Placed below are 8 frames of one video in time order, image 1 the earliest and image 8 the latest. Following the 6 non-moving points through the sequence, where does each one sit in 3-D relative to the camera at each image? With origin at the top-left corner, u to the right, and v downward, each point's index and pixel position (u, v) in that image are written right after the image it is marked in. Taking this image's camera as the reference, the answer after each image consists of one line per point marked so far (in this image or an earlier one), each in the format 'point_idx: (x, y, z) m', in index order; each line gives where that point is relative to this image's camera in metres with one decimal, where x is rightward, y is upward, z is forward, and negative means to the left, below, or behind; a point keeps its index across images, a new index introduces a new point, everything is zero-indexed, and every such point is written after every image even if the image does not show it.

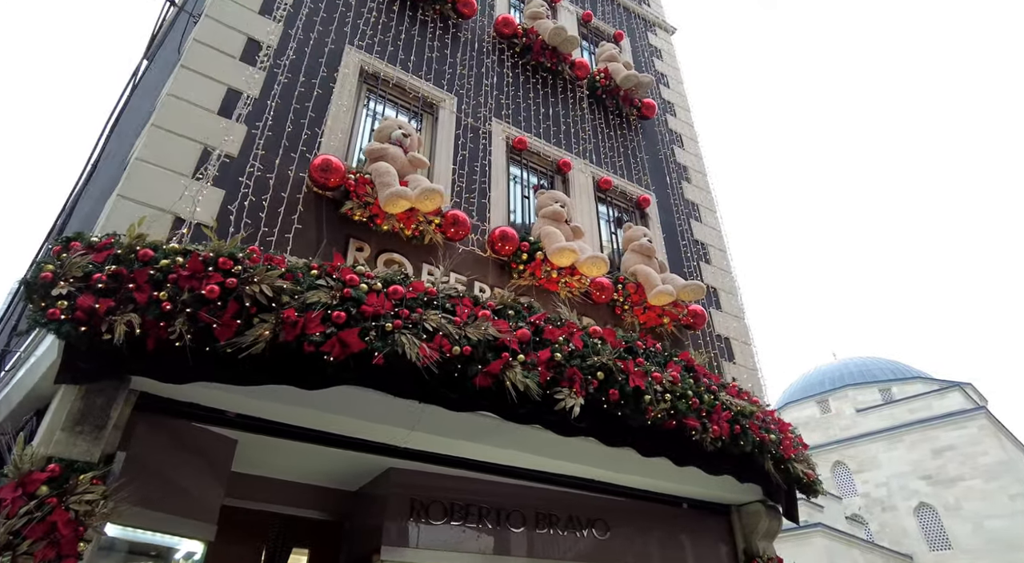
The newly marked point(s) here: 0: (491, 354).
0: (-0.1, -0.5, +4.0) m
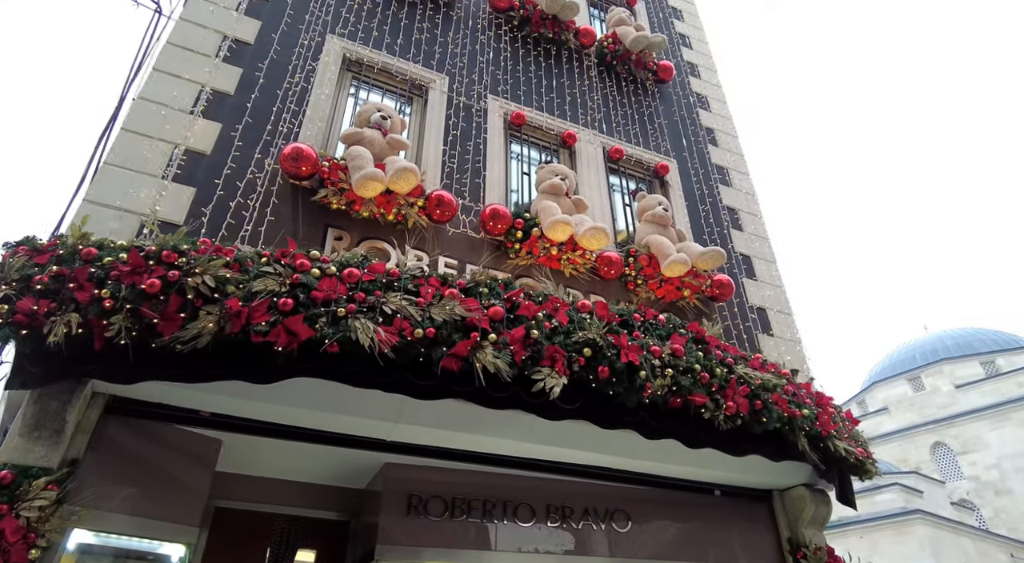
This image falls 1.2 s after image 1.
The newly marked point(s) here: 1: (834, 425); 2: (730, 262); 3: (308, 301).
0: (-0.3, -0.3, +3.7) m
1: (+2.5, -1.1, +5.1) m
2: (+2.2, +0.2, +6.7) m
3: (-1.1, -0.1, +3.6) m
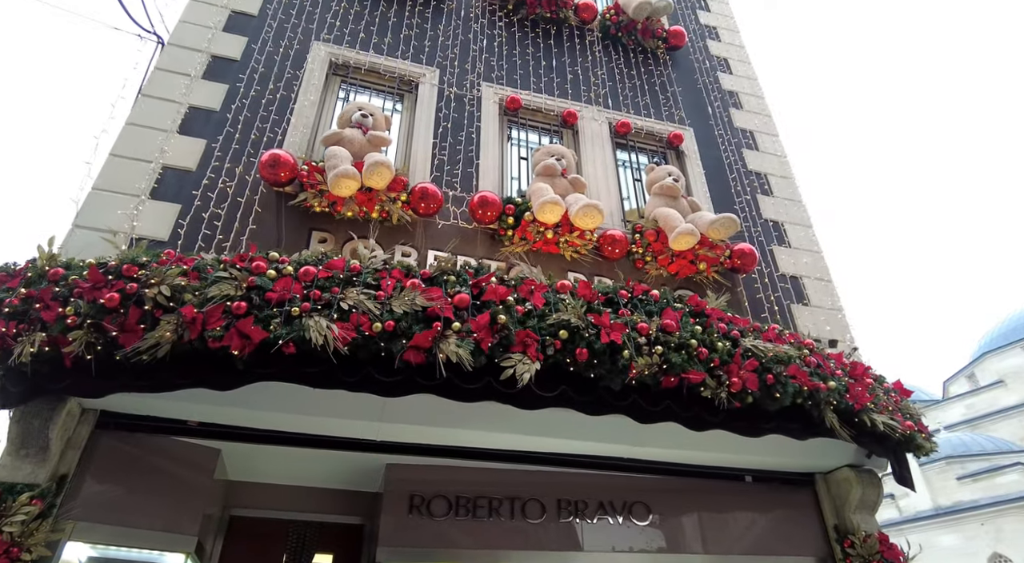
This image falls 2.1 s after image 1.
0: (-0.5, -0.2, +3.6) m
1: (+2.5, -0.8, +4.6) m
2: (+2.3, +0.5, +6.2) m
3: (-1.3, -0.1, +3.6) m
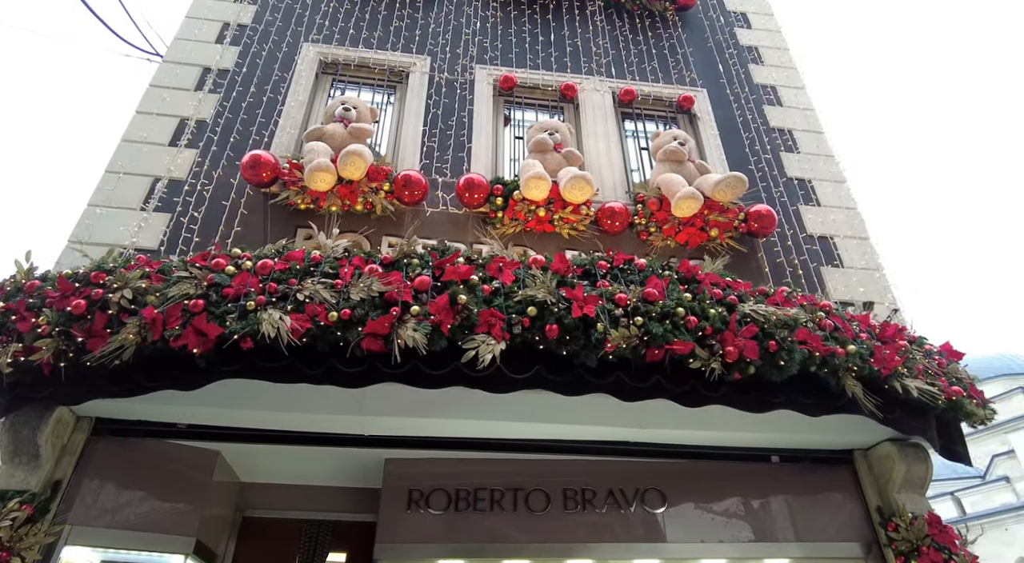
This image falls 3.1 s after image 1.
0: (-0.7, -0.2, +3.4) m
1: (+2.4, -0.5, +4.1) m
2: (+2.3, +0.8, +5.7) m
3: (-1.6, -0.1, +3.5) m
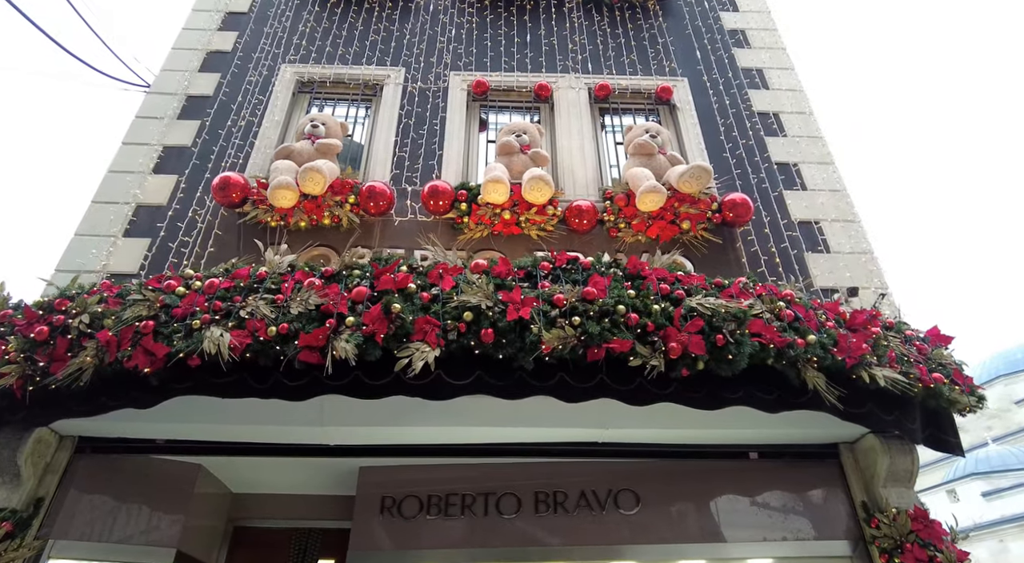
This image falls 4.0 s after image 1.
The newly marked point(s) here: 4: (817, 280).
0: (-1.1, -0.2, +3.5) m
1: (+2.1, -0.4, +3.9) m
2: (+2.1, +0.9, +5.5) m
3: (-1.9, -0.2, +3.7) m
4: (+2.3, 0.0, +4.9) m
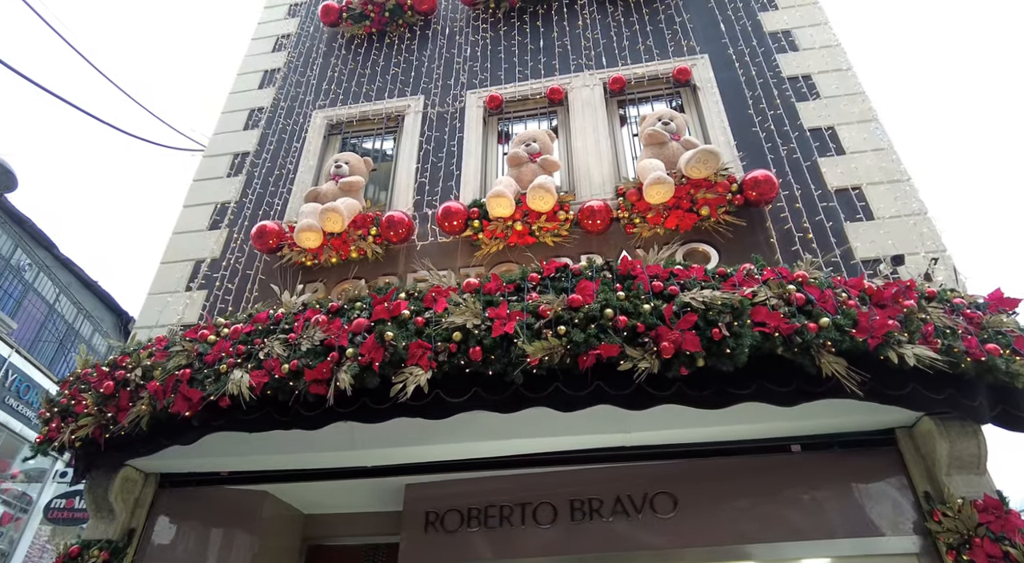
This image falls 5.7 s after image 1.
0: (-1.1, -0.5, +3.7) m
1: (+2.1, -0.2, +3.5) m
2: (+2.2, +1.1, +5.1) m
3: (-1.9, -0.5, +4.0) m
4: (+2.4, +0.2, +4.5) m
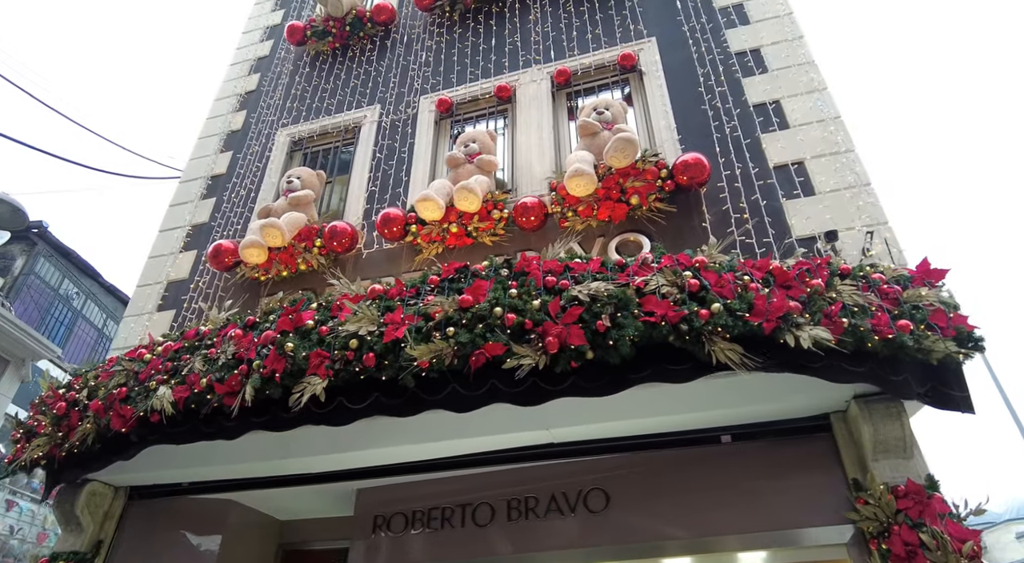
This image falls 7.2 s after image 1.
0: (-1.7, -0.5, +3.9) m
1: (+1.5, -0.1, +3.3) m
2: (+1.7, +1.2, +4.9) m
3: (-2.4, -0.7, +4.2) m
4: (+1.8, +0.3, +4.3) m
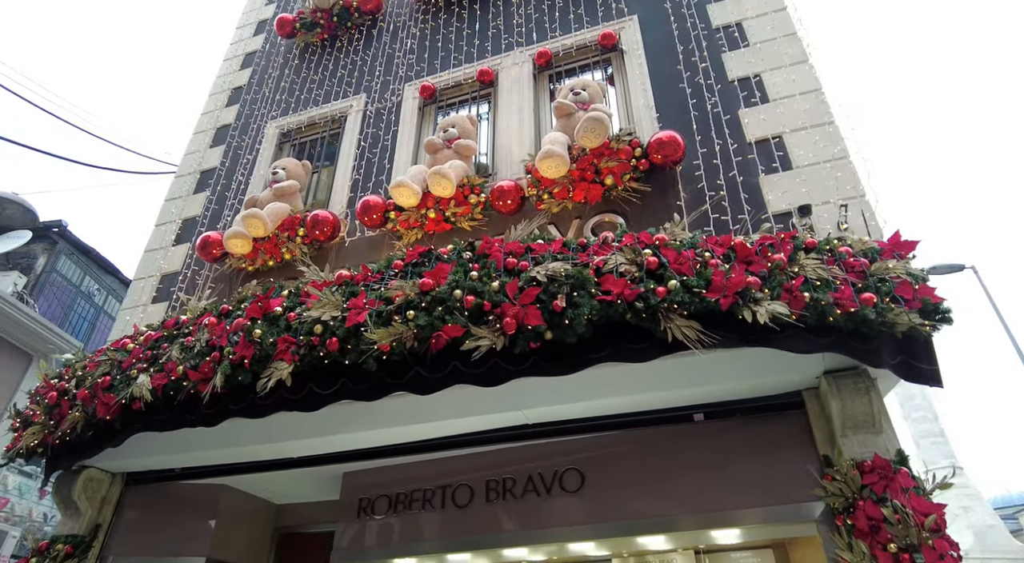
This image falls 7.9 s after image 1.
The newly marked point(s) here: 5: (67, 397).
0: (-1.9, -0.5, +4.0) m
1: (+1.3, 0.0, +3.3) m
2: (+1.5, +1.3, +4.9) m
3: (-2.6, -0.6, +4.4) m
4: (+1.6, +0.5, +4.2) m
5: (-3.1, -0.8, +4.6) m
